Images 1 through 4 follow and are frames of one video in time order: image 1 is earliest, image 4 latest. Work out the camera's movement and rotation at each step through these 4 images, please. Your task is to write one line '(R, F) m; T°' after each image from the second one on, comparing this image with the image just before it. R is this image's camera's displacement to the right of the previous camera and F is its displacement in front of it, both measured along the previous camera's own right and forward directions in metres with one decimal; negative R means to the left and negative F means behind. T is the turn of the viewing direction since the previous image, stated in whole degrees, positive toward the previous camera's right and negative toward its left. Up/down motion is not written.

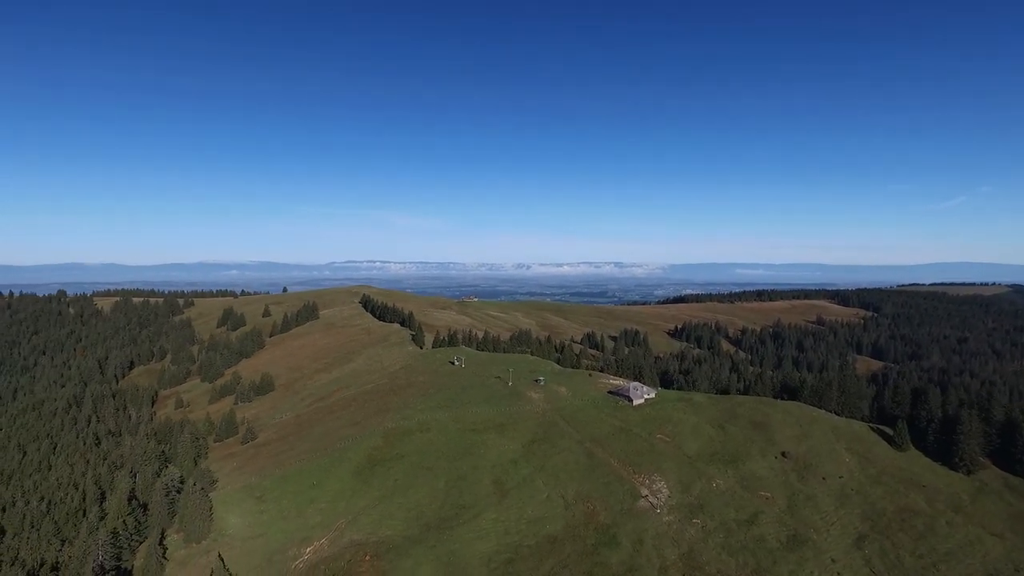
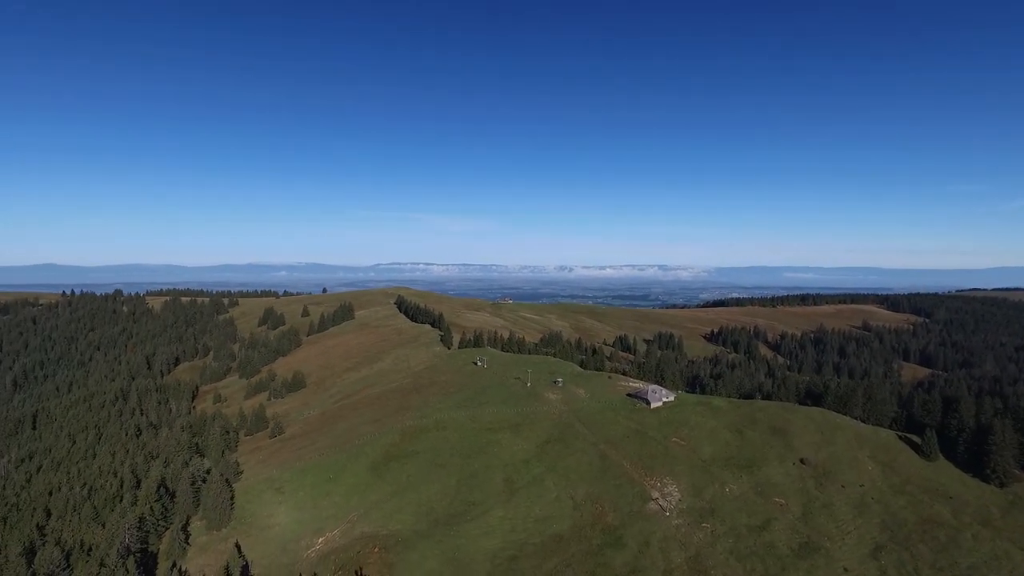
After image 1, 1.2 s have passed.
(+2.4, -0.7) m; -3°
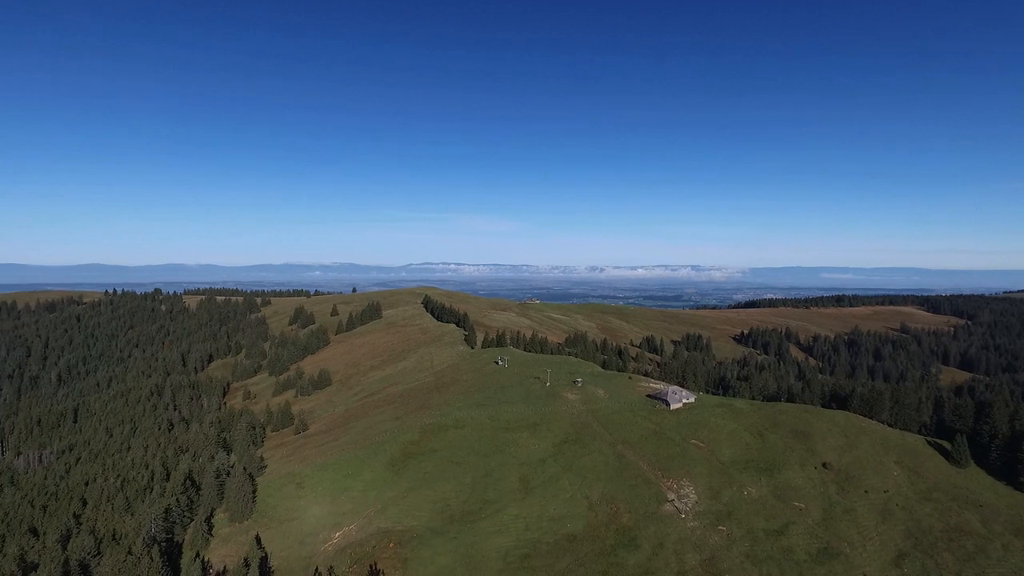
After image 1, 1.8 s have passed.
(+1.1, -0.5) m; -3°
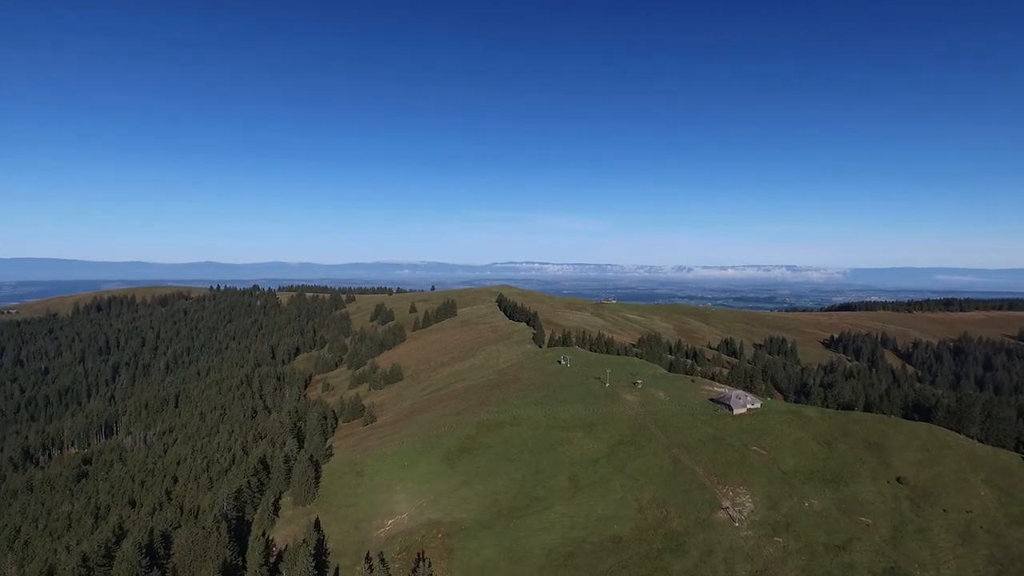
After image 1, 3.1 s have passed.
(+2.3, -1.0) m; -8°
